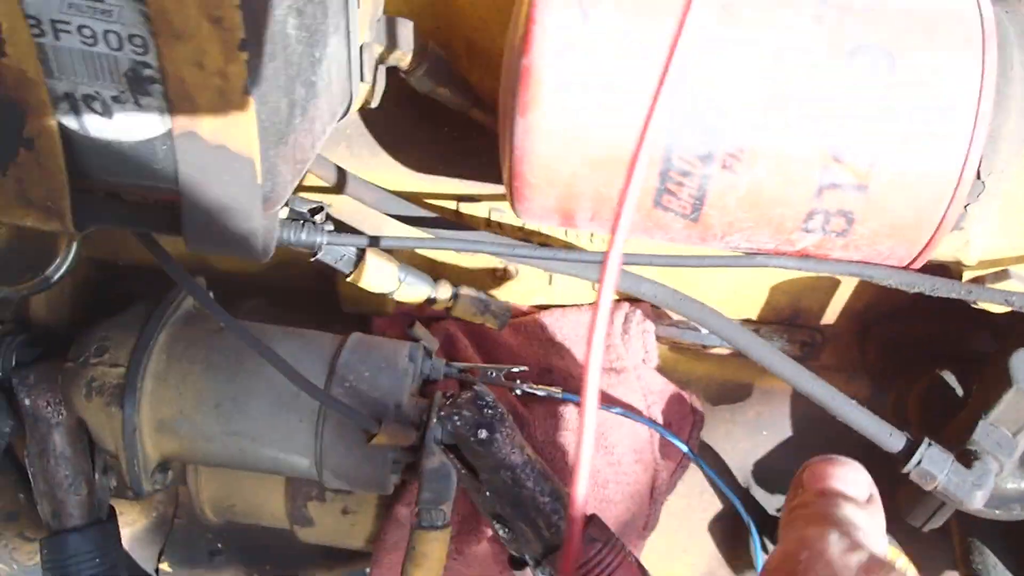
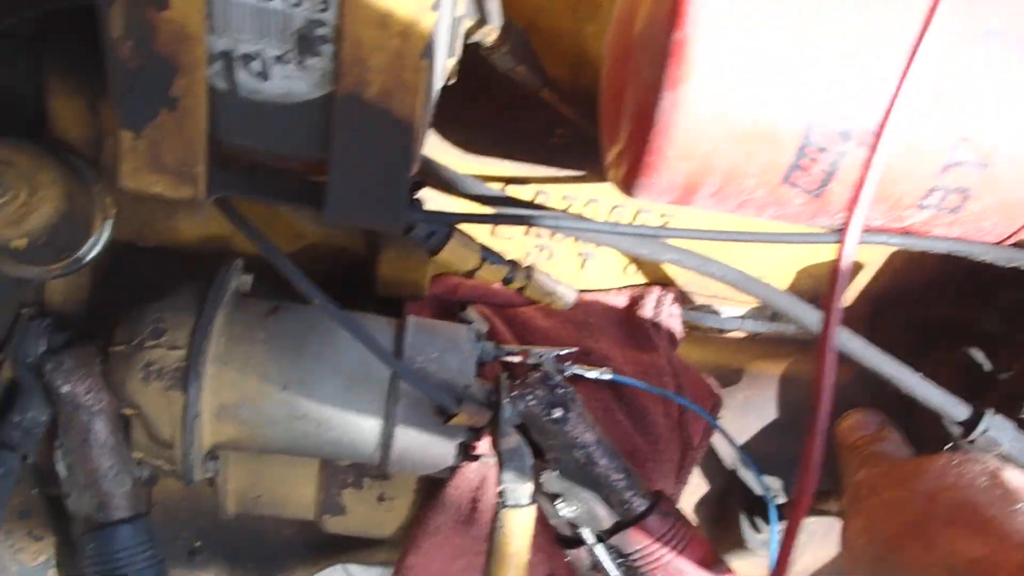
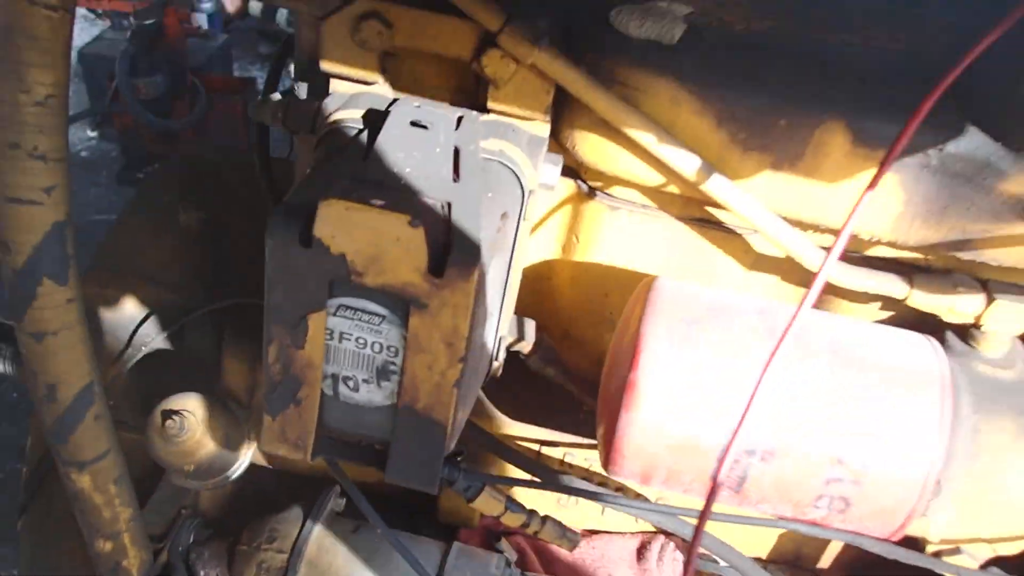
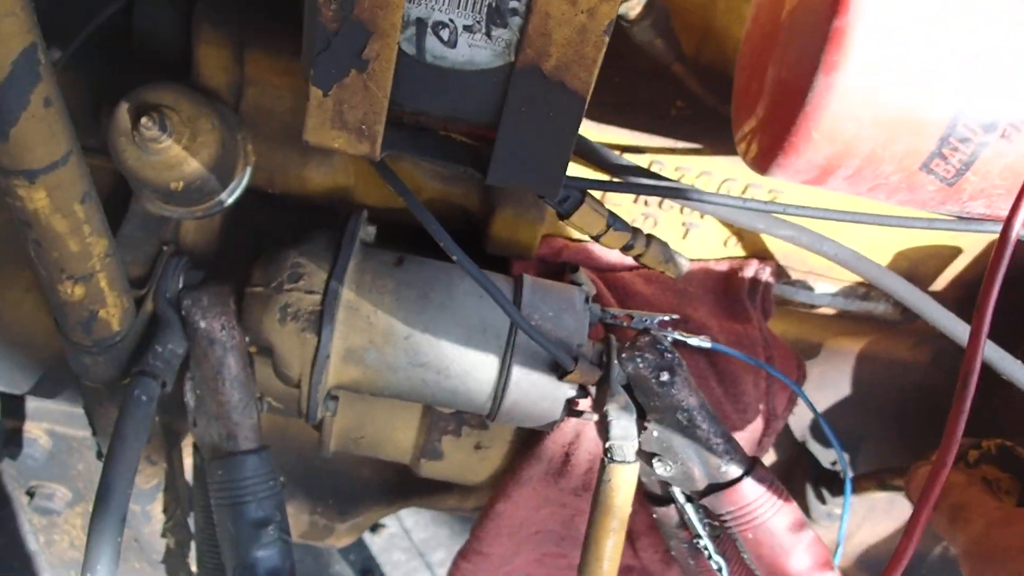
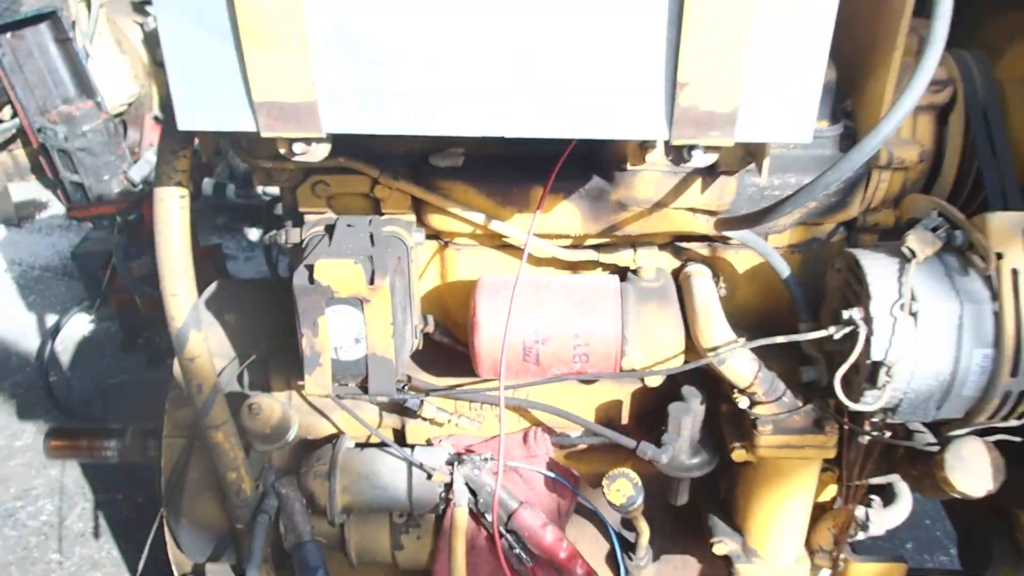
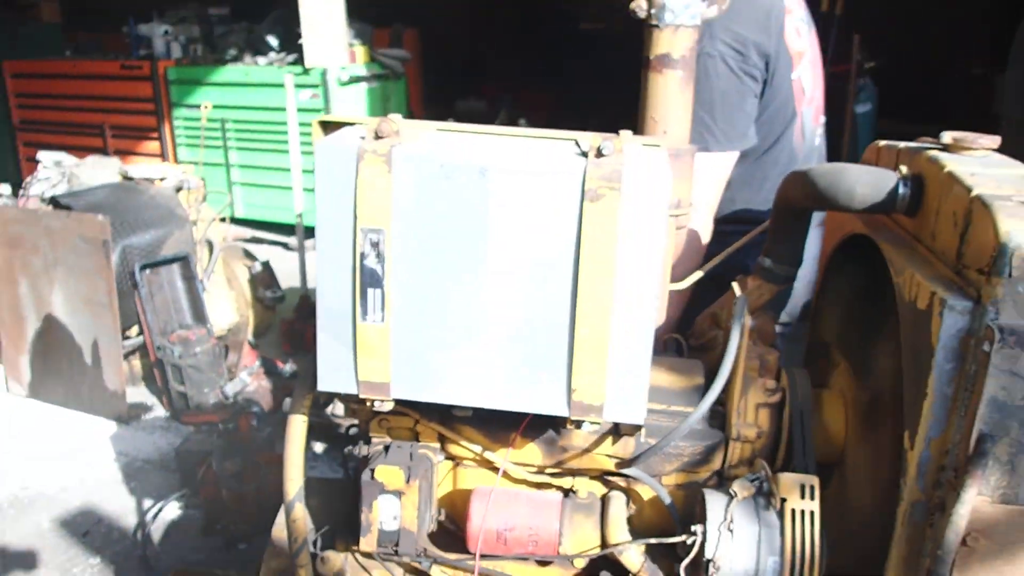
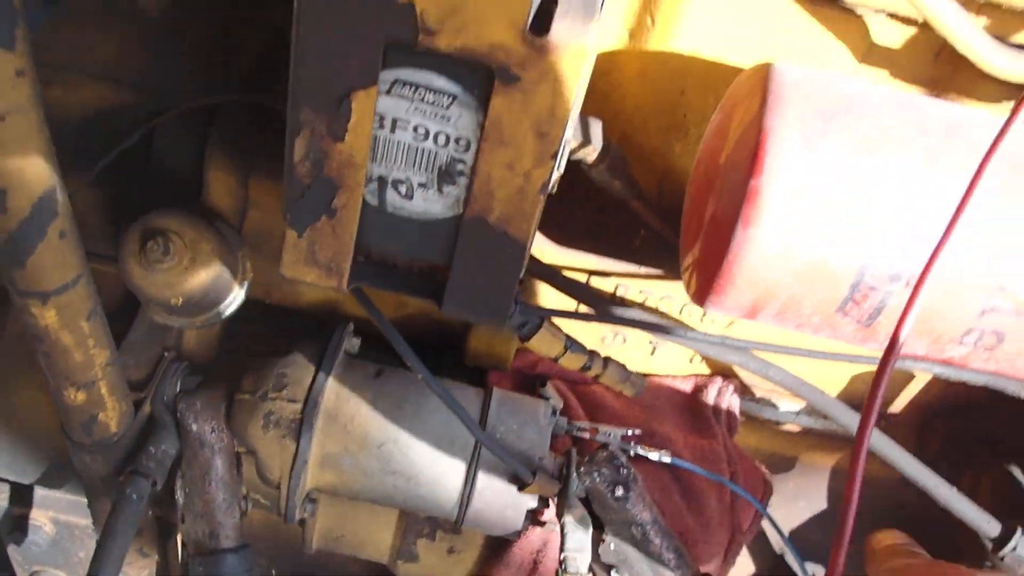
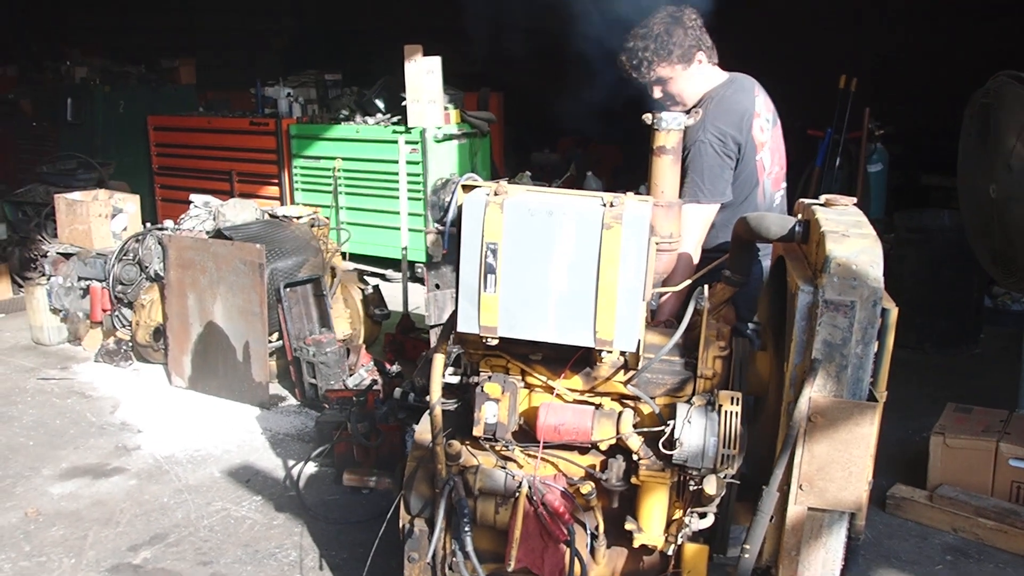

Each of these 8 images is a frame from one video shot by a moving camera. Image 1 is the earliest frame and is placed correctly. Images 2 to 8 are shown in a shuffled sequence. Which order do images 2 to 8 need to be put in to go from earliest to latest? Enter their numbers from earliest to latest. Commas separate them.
2, 4, 7, 3, 5, 6, 8
